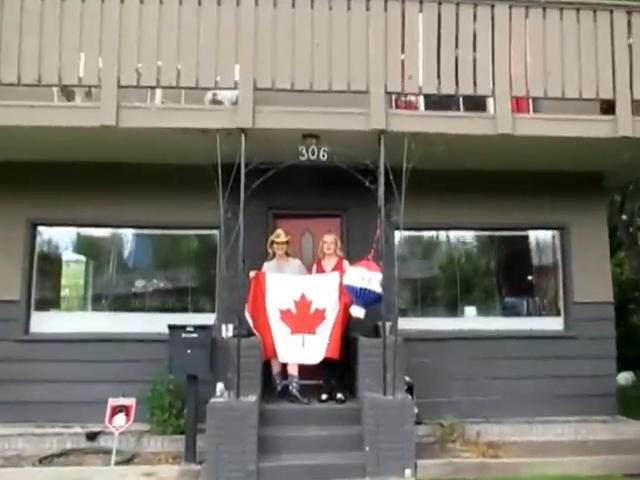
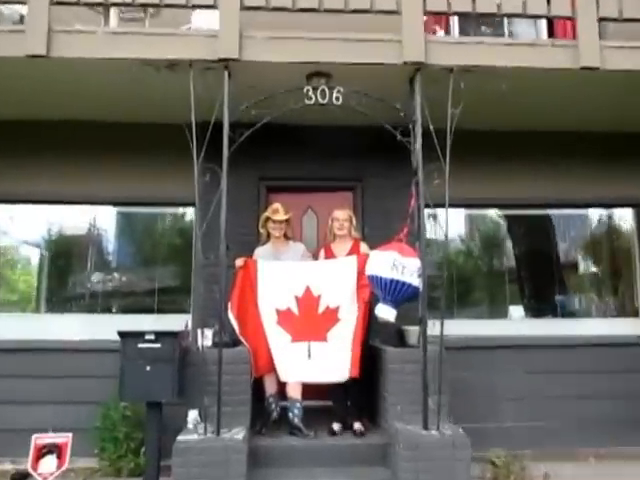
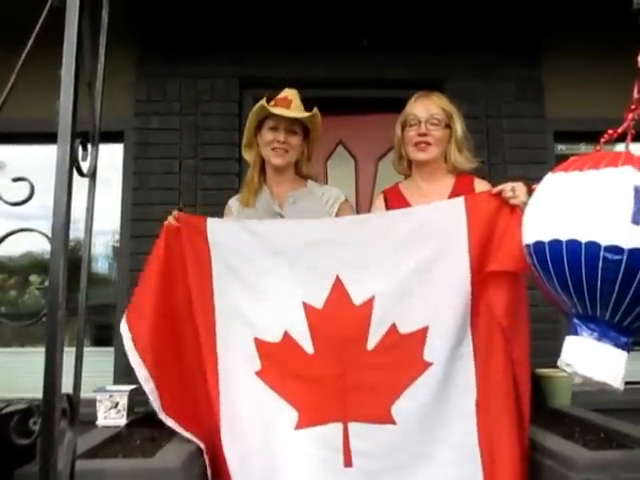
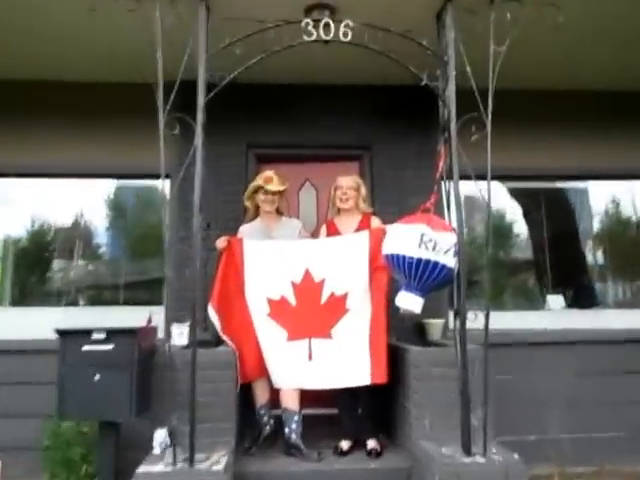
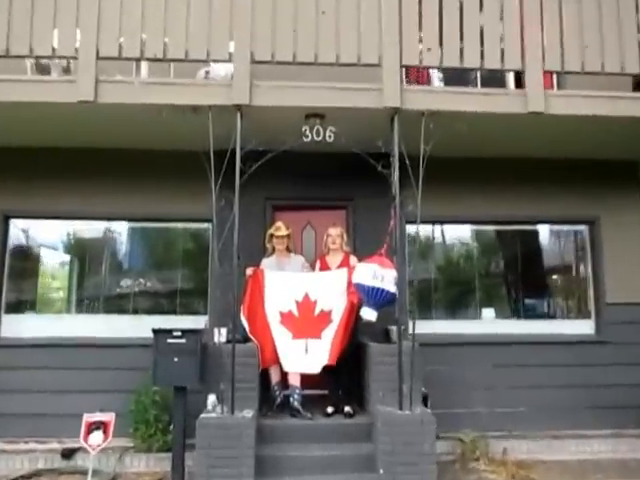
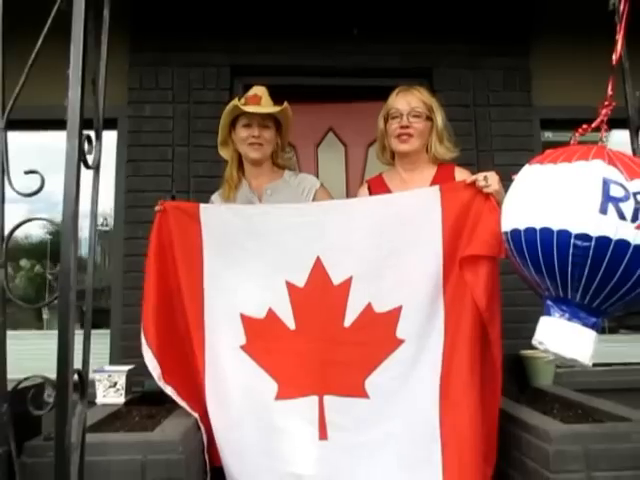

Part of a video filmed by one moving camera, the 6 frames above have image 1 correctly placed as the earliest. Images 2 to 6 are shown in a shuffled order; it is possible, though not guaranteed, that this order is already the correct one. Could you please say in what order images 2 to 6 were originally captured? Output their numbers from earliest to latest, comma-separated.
5, 2, 4, 3, 6
